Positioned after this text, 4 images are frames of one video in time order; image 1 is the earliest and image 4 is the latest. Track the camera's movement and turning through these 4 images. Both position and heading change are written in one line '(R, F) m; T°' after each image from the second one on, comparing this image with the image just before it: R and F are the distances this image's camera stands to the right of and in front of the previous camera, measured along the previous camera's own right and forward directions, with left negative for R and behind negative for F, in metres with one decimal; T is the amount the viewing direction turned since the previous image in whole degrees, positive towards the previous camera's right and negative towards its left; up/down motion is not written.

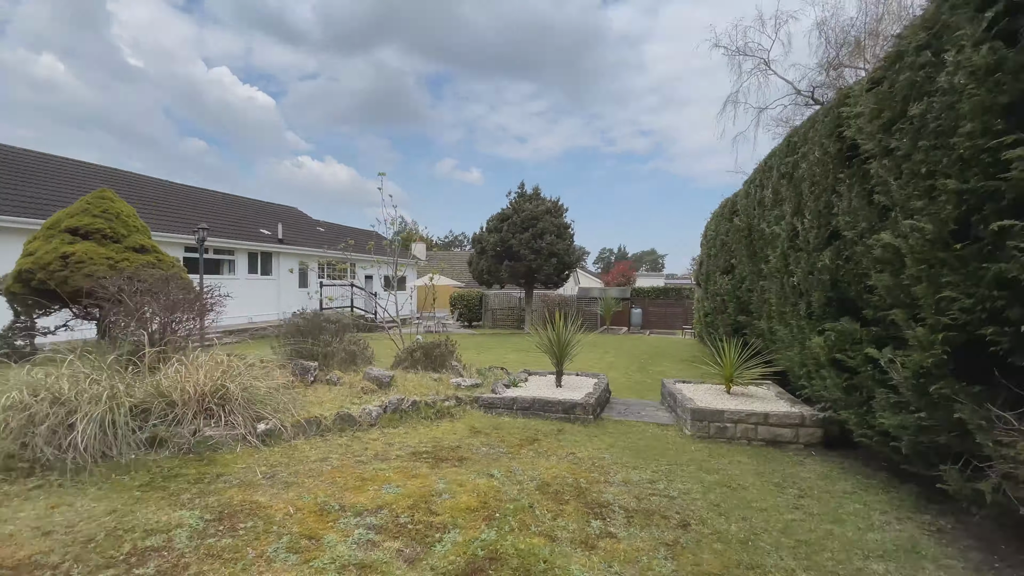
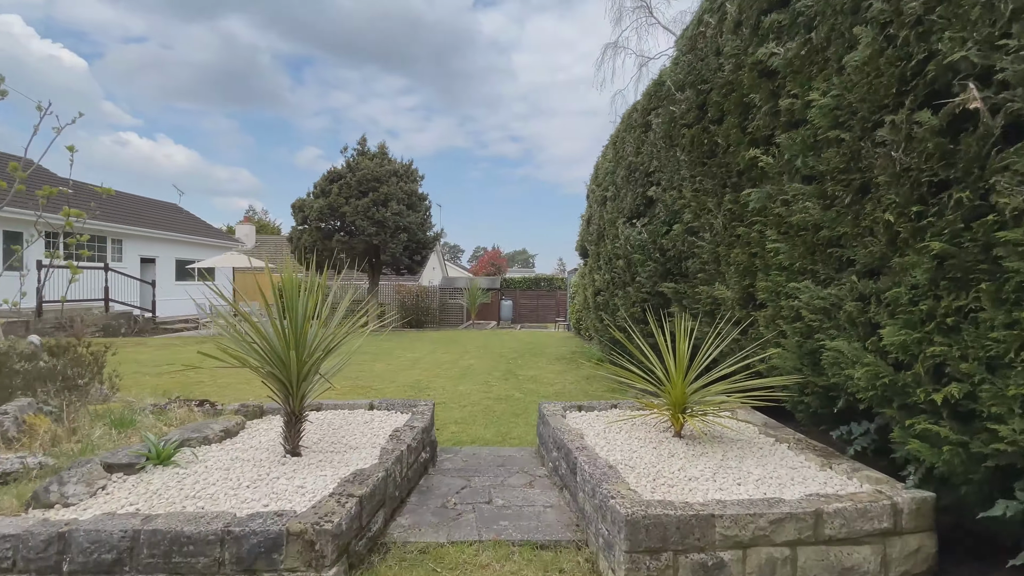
(+1.1, +3.6) m; +15°
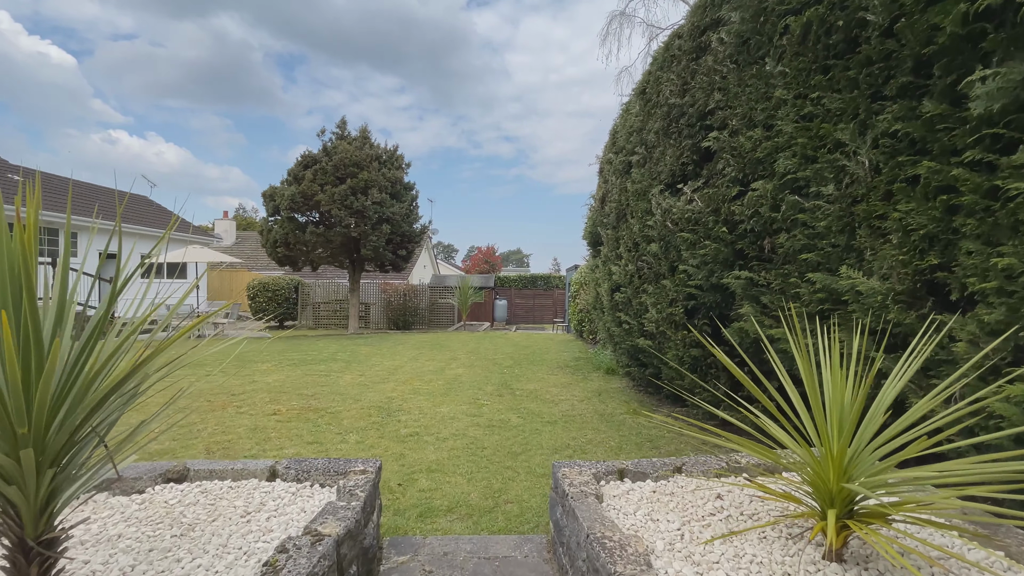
(0.0, +1.3) m; +1°
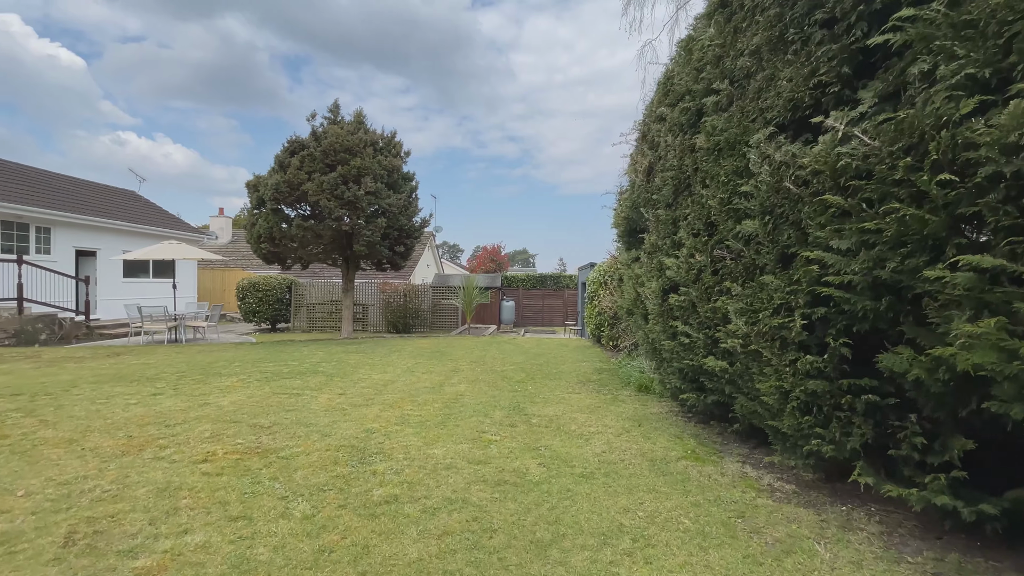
(-0.1, +1.2) m; -1°
